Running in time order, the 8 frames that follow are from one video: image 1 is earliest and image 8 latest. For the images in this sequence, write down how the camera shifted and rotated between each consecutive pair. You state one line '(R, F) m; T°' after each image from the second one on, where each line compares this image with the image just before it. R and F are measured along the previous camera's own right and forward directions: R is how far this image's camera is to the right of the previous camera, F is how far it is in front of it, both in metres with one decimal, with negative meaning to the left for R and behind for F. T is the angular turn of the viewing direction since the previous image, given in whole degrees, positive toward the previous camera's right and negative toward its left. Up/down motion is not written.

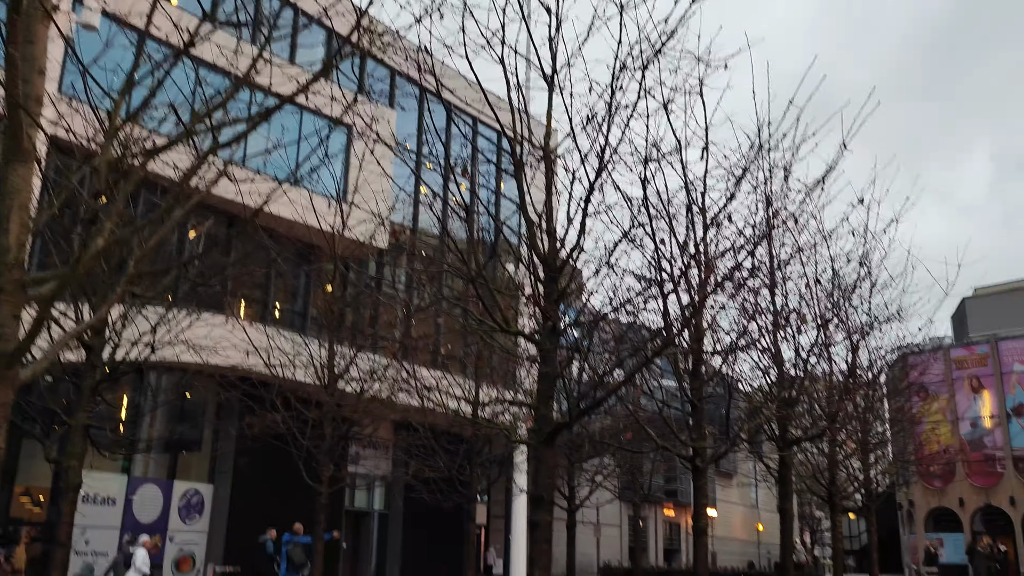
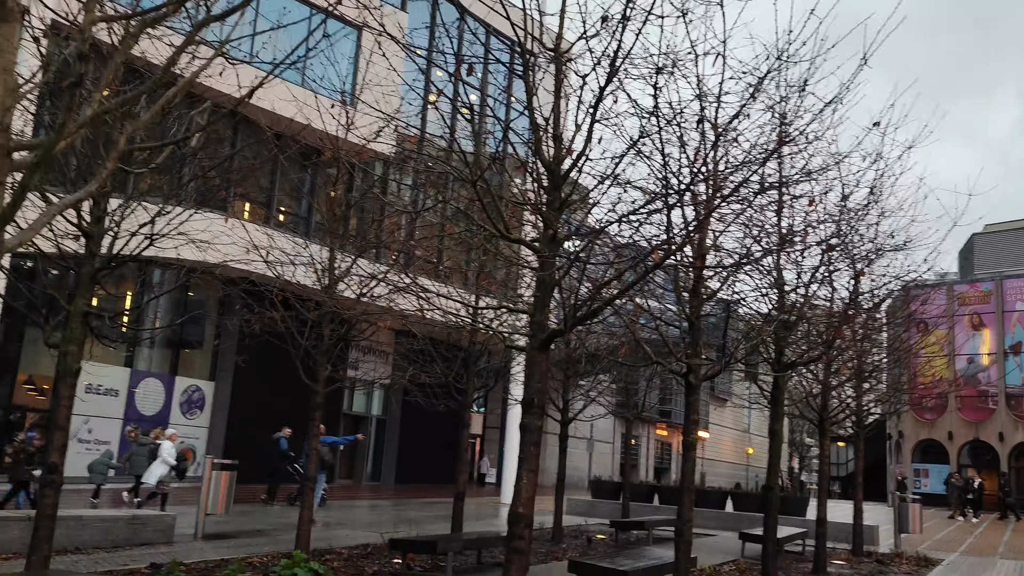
(0.0, +0.1) m; 0°
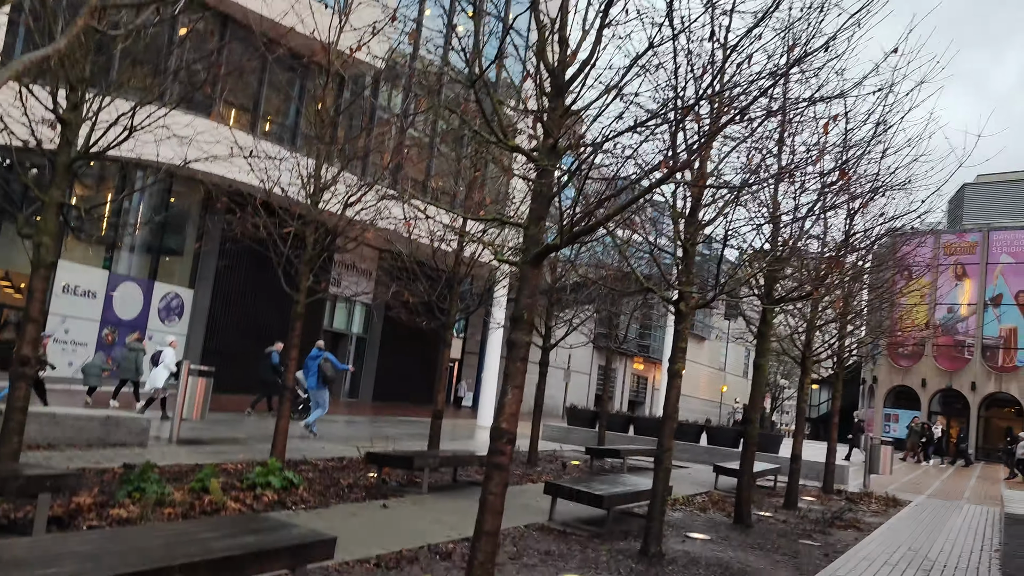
(0.0, +0.2) m; +1°
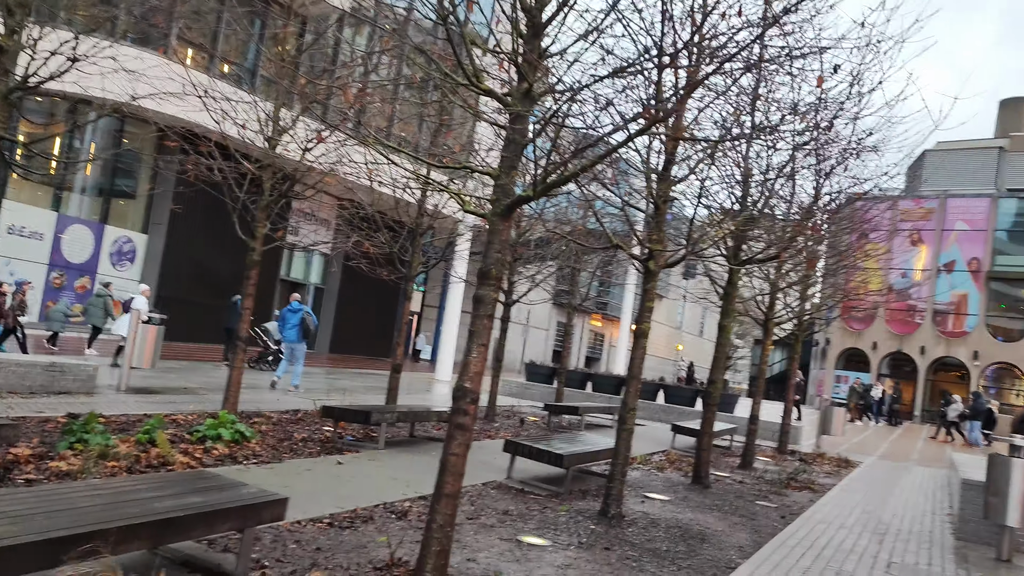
(0.0, +0.2) m; +3°
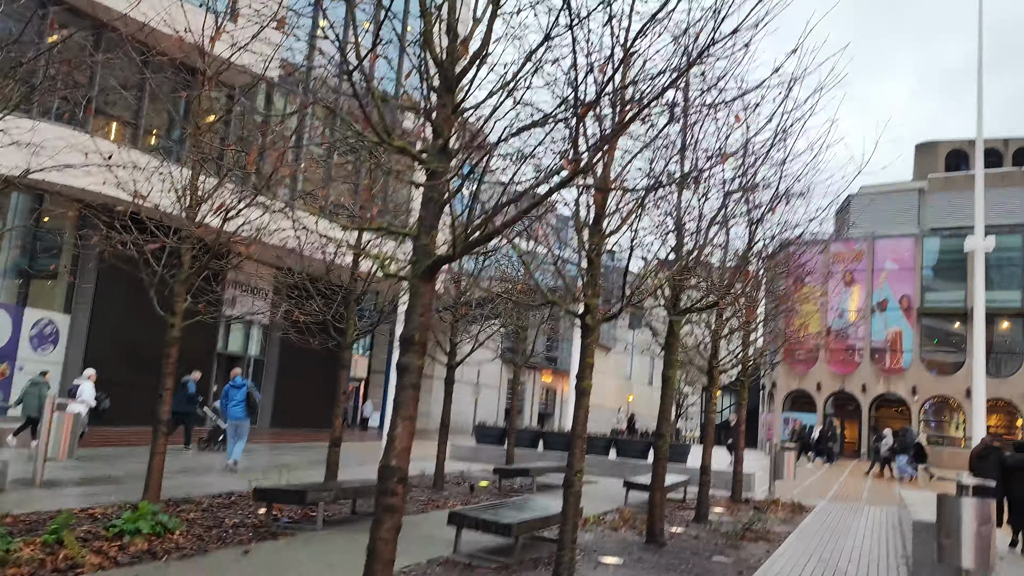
(+0.1, +0.3) m; +4°
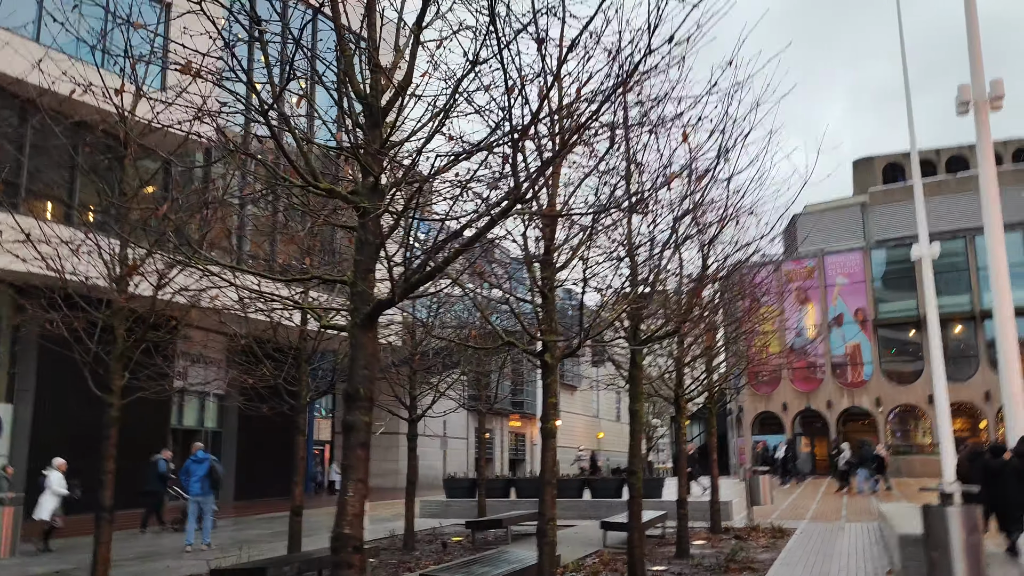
(+0.1, +0.3) m; +3°
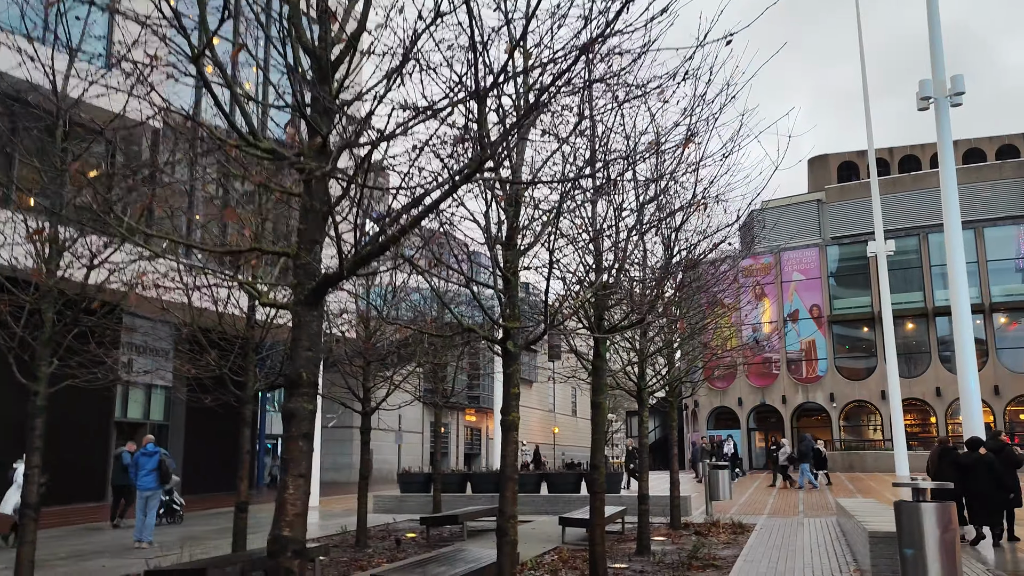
(0.0, +0.4) m; +3°
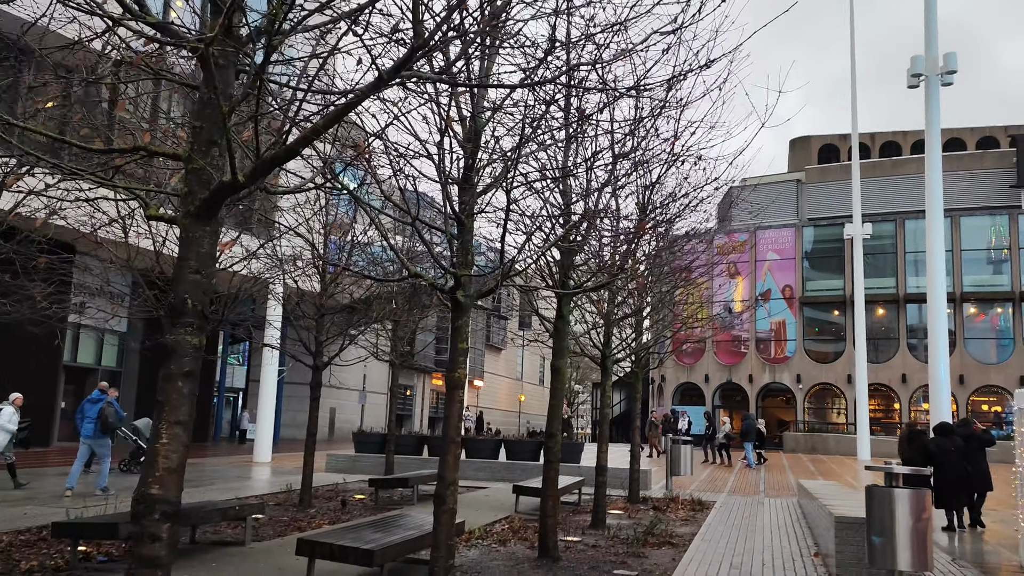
(+0.2, +0.6) m; +2°
